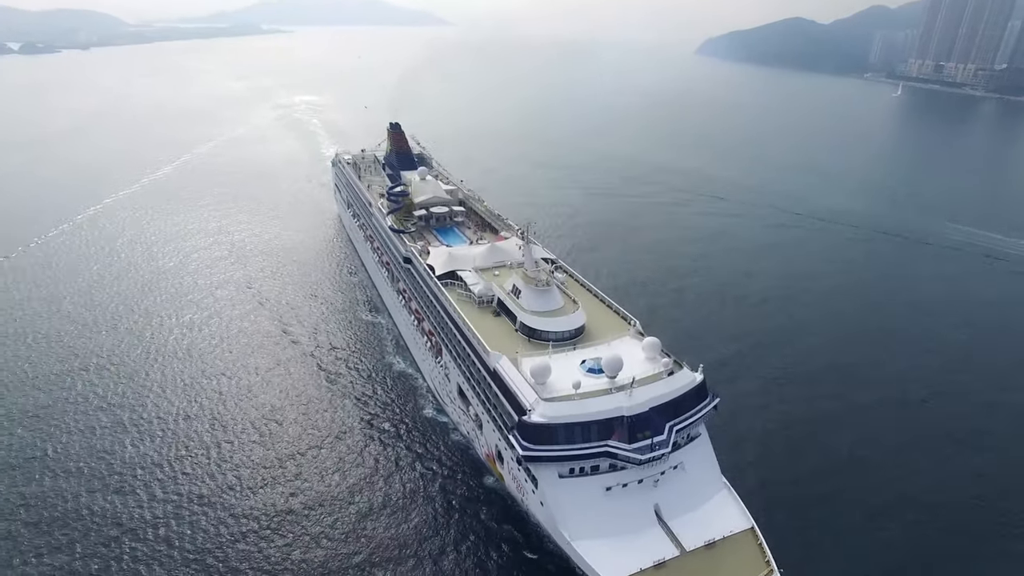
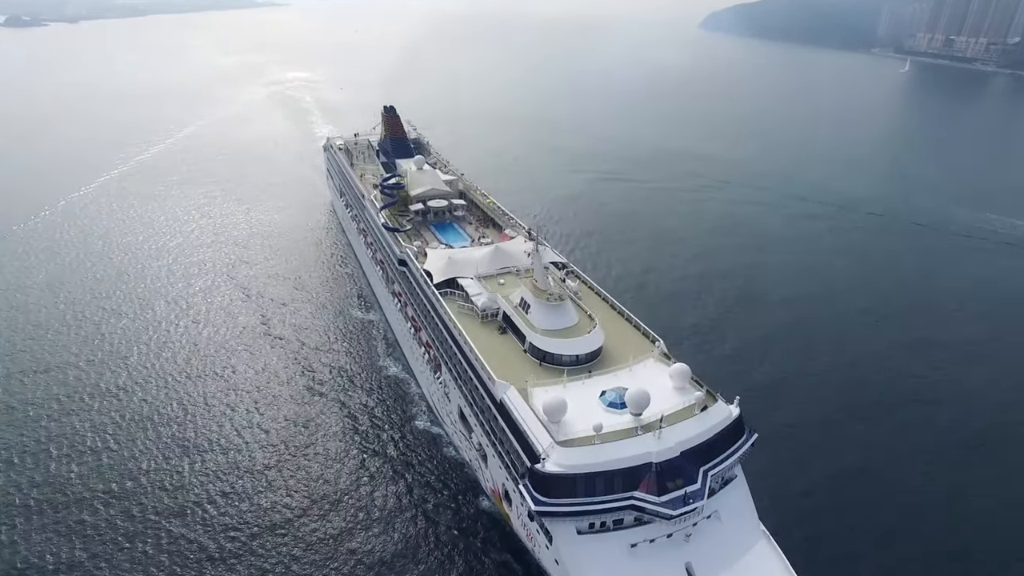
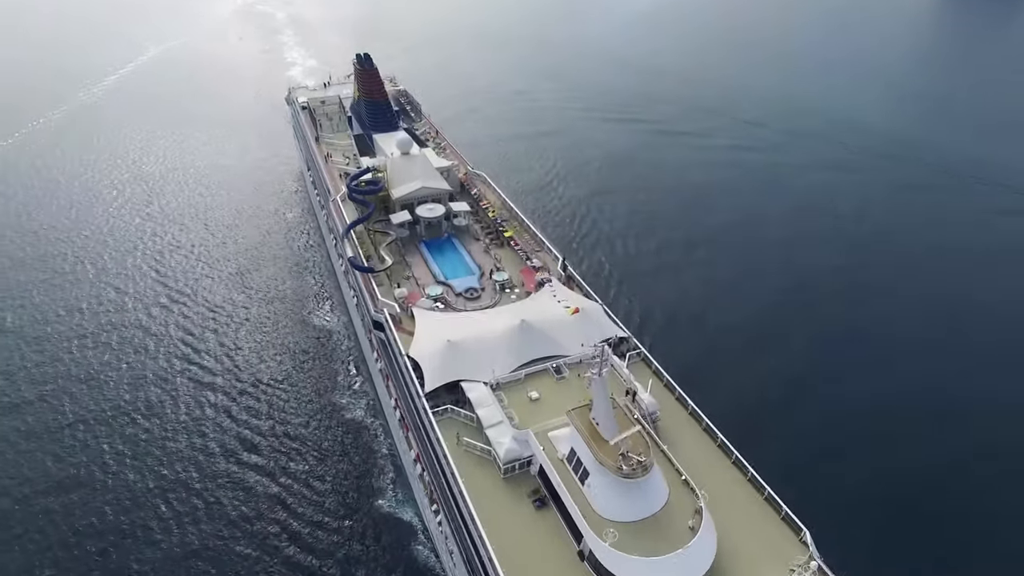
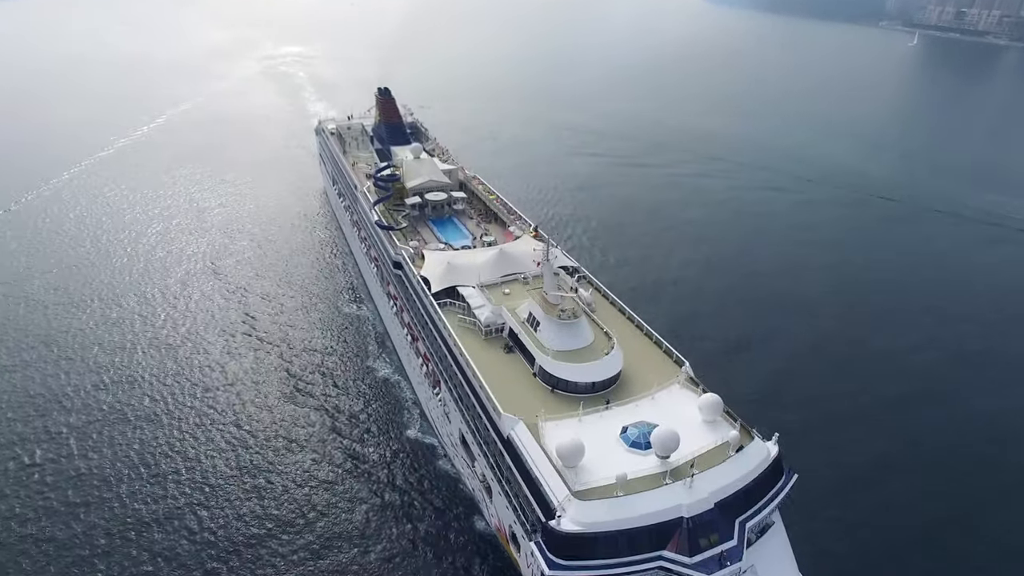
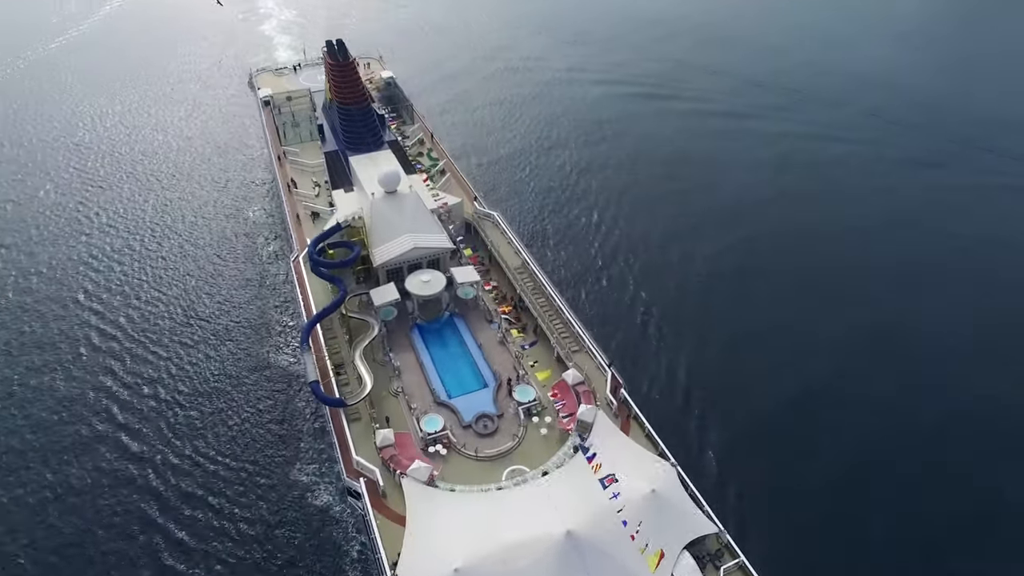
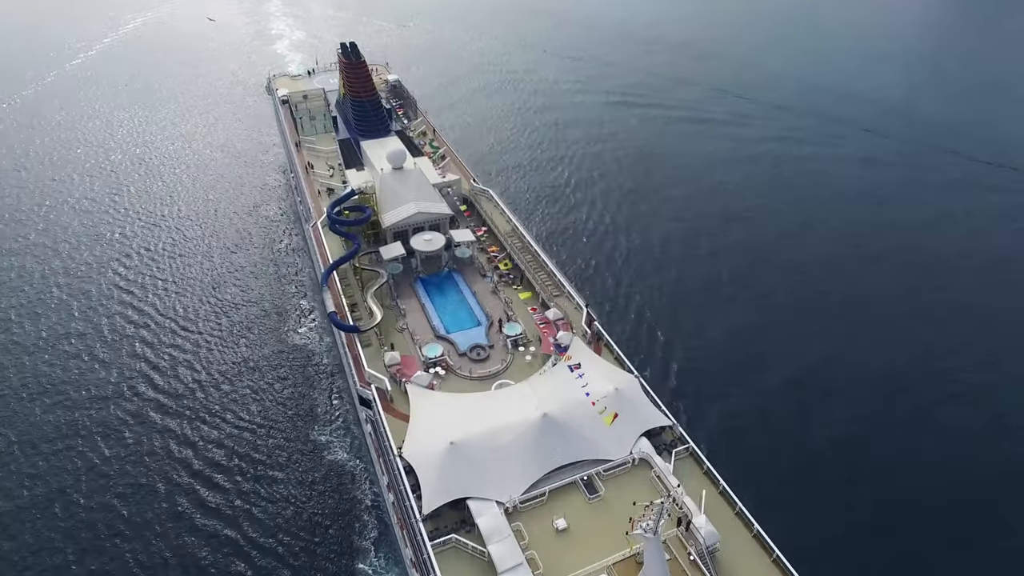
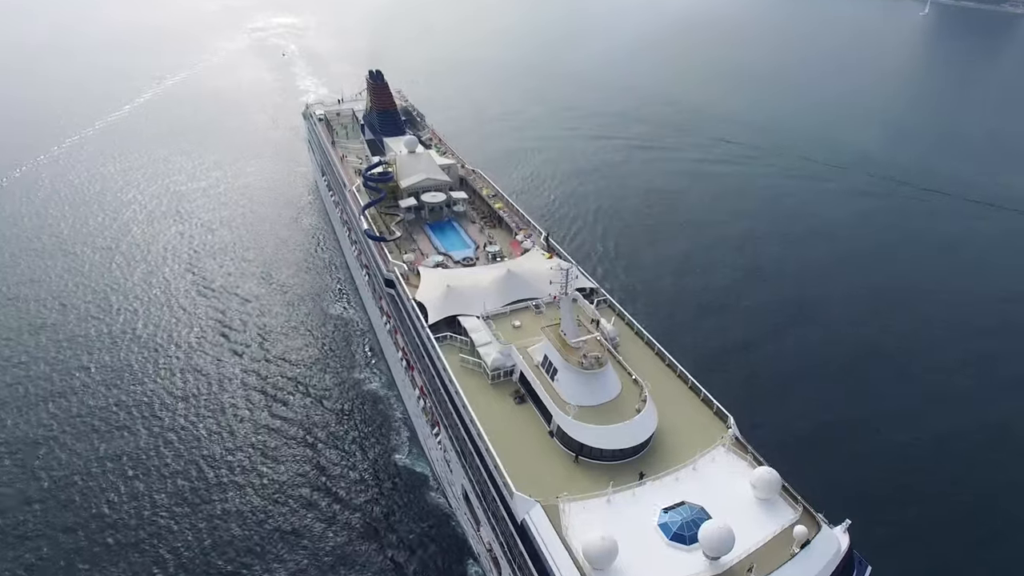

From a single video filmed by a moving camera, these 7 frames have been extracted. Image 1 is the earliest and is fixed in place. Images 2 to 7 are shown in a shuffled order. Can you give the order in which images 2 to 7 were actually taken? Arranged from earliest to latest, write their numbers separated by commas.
2, 4, 7, 3, 6, 5
